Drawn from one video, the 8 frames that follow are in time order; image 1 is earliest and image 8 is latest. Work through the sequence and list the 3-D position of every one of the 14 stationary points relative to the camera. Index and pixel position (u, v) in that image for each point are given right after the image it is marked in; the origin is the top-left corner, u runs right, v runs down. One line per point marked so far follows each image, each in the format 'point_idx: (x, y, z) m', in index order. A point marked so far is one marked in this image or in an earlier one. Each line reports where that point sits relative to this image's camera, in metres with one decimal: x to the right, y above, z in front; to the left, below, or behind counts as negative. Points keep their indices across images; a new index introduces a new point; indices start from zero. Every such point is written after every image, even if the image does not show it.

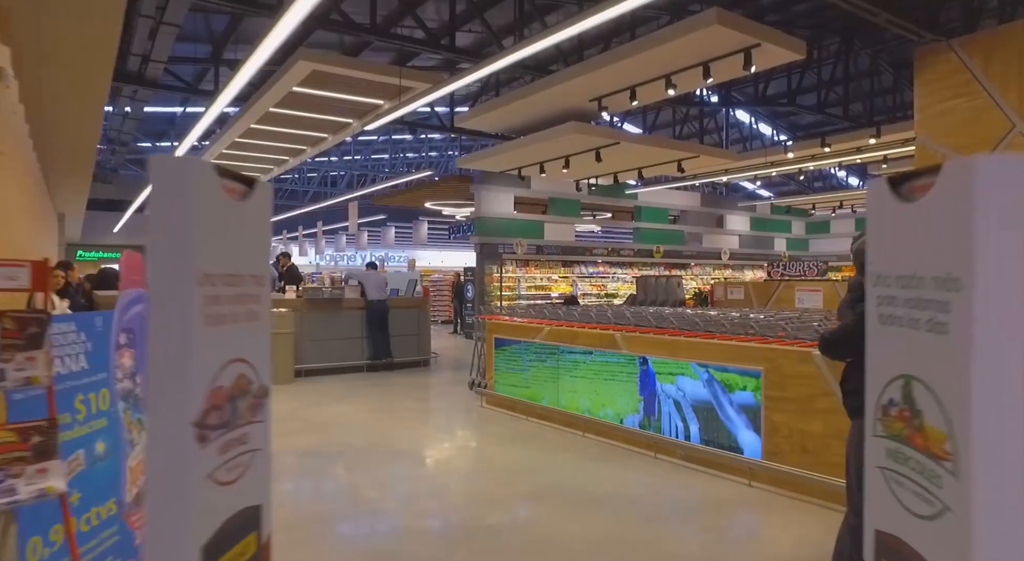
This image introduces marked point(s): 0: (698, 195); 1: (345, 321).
0: (+4.7, +2.2, +16.7) m
1: (-2.2, -0.5, +8.6) m
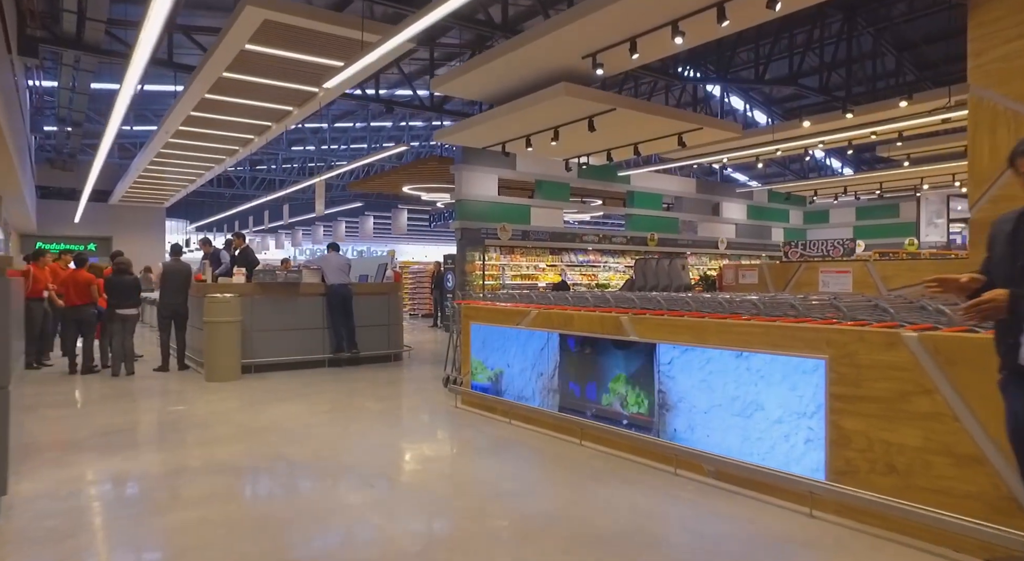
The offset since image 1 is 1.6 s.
0: (+4.3, +2.4, +15.8) m
1: (-2.4, -0.3, +7.5) m
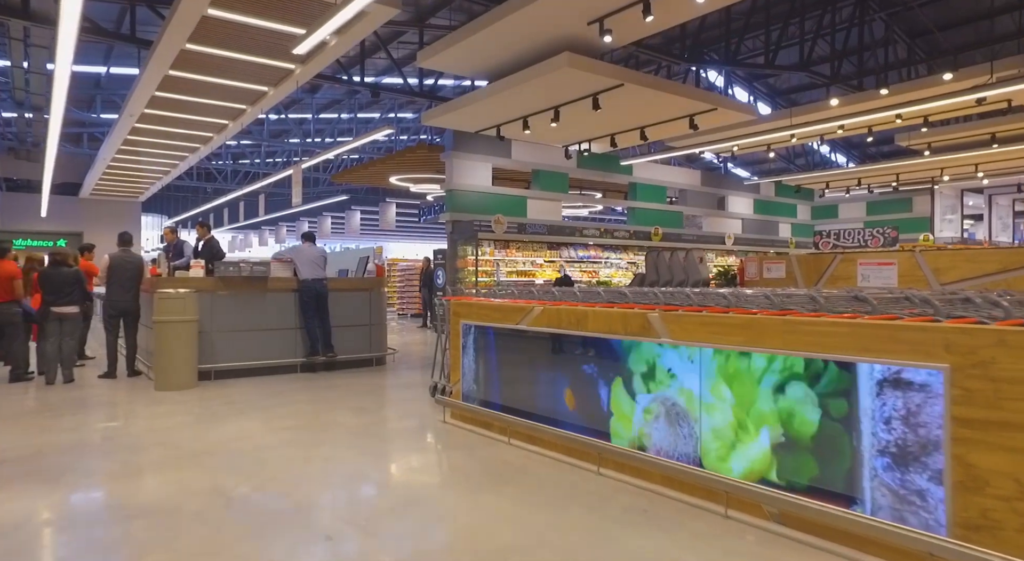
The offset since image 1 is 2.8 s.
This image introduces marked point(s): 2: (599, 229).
0: (+4.2, +2.5, +15.0) m
1: (-2.4, -0.3, +6.7) m
2: (+1.6, +1.0, +12.2) m
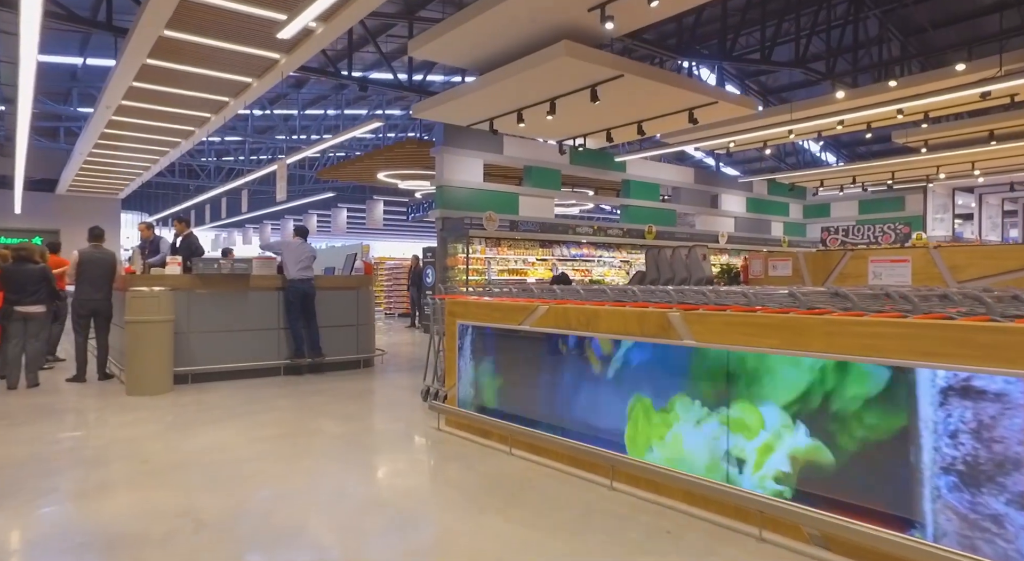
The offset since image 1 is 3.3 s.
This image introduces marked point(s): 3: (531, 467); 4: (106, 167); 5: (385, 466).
0: (+4.0, +2.5, +14.8) m
1: (-2.5, -0.2, +6.3) m
2: (+1.5, +1.0, +11.9) m
3: (+0.1, -1.0, +3.6) m
4: (-8.5, +2.4, +13.7) m
5: (-0.7, -1.1, +3.8) m
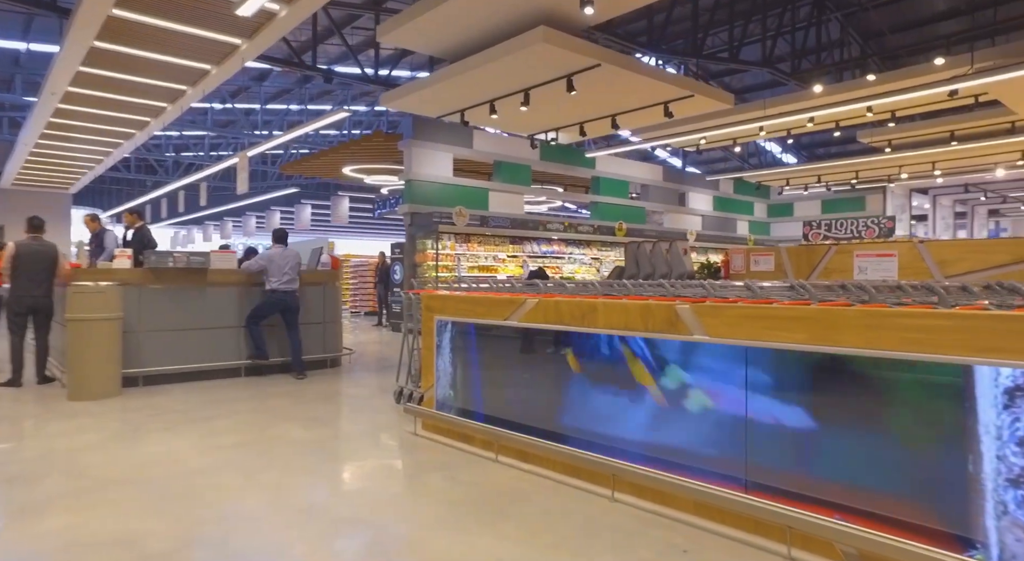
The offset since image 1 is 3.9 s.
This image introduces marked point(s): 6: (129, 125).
0: (+3.3, +2.5, +14.7) m
1: (-2.7, -0.2, +5.9) m
2: (+0.9, +1.0, +11.7) m
3: (0.0, -1.0, +3.4) m
4: (-9.1, +2.4, +12.9) m
5: (-0.8, -1.0, +3.4) m
6: (-6.4, +2.6, +10.8) m
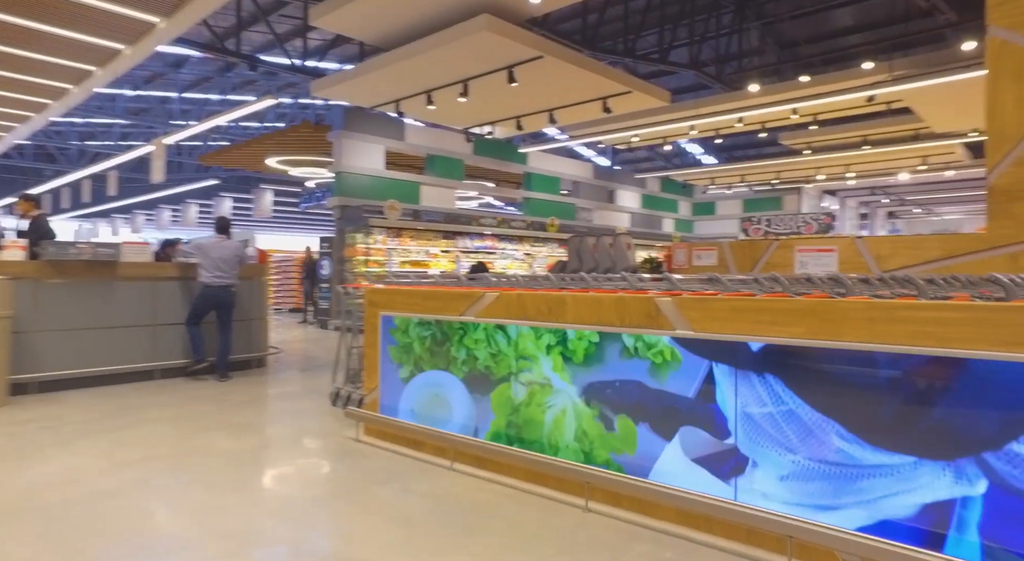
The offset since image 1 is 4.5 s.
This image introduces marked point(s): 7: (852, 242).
0: (+1.7, +2.6, +14.8) m
1: (-3.1, -0.1, +5.3) m
2: (-0.3, +1.1, +11.5) m
3: (-0.1, -1.0, +3.1) m
4: (-10.3, +2.5, +11.5) m
5: (-1.0, -1.0, +3.1) m
6: (-7.4, +2.7, +9.7) m
7: (+2.8, +0.3, +5.4) m
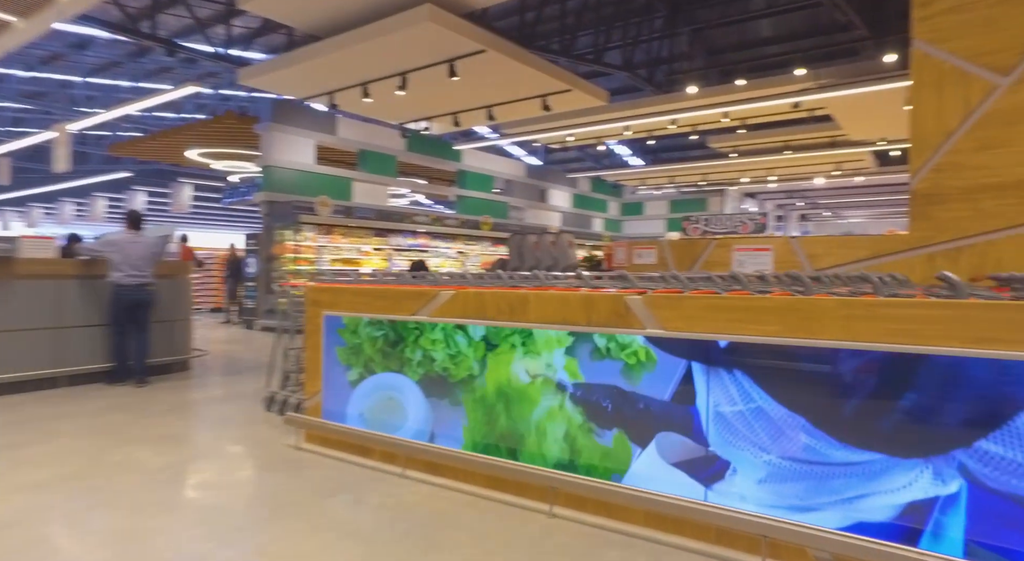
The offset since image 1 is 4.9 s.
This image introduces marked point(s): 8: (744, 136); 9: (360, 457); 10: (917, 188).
0: (+0.2, +2.6, +14.7) m
1: (-3.6, -0.1, +4.8) m
2: (-1.4, +1.1, +11.3) m
3: (-0.3, -1.0, +3.0) m
4: (-11.4, +2.5, +10.1) m
5: (-1.2, -1.0, +2.9) m
6: (-8.3, +2.7, +8.8) m
7: (+2.3, +0.3, +5.6) m
8: (+4.0, +2.5, +11.5) m
9: (-0.8, -0.9, +3.4) m
10: (+2.9, +0.7, +4.7) m
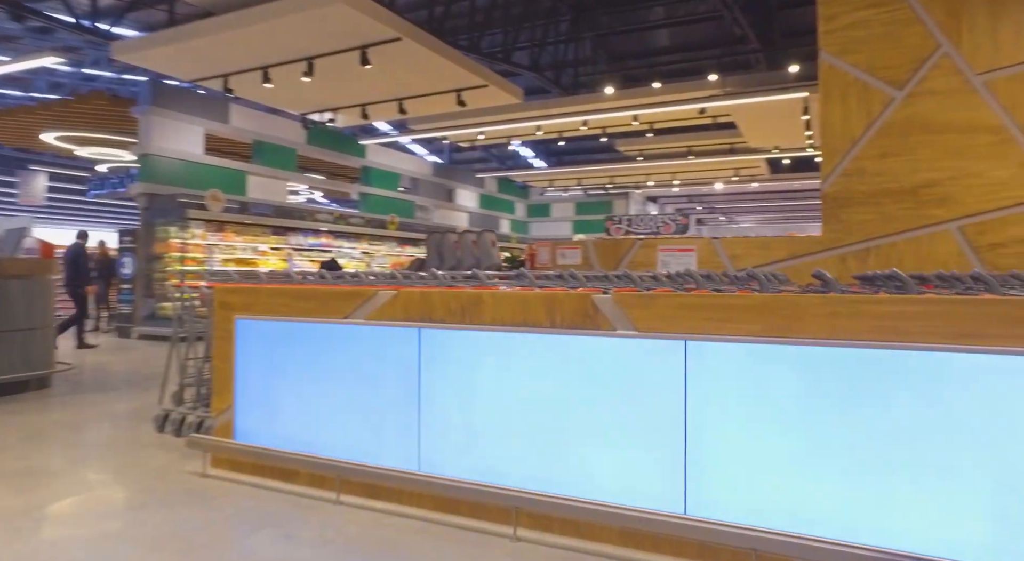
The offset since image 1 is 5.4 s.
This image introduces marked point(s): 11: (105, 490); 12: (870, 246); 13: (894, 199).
0: (-1.8, +2.6, +14.4) m
1: (-4.0, -0.1, +4.0) m
2: (-2.9, +1.1, +10.7) m
3: (-0.5, -0.9, +2.6) m
4: (-12.6, +2.5, +8.0) m
5: (-1.3, -1.0, +2.4) m
6: (-9.3, +2.7, +7.1) m
7: (+1.7, +0.3, +5.6) m
8: (+2.4, +2.5, +11.7) m
9: (-1.1, -0.9, +3.0) m
10: (+2.4, +0.7, +4.8) m
11: (-1.8, -1.0, +3.0) m
12: (+2.5, +0.2, +4.6) m
13: (+2.7, +0.6, +4.6) m
